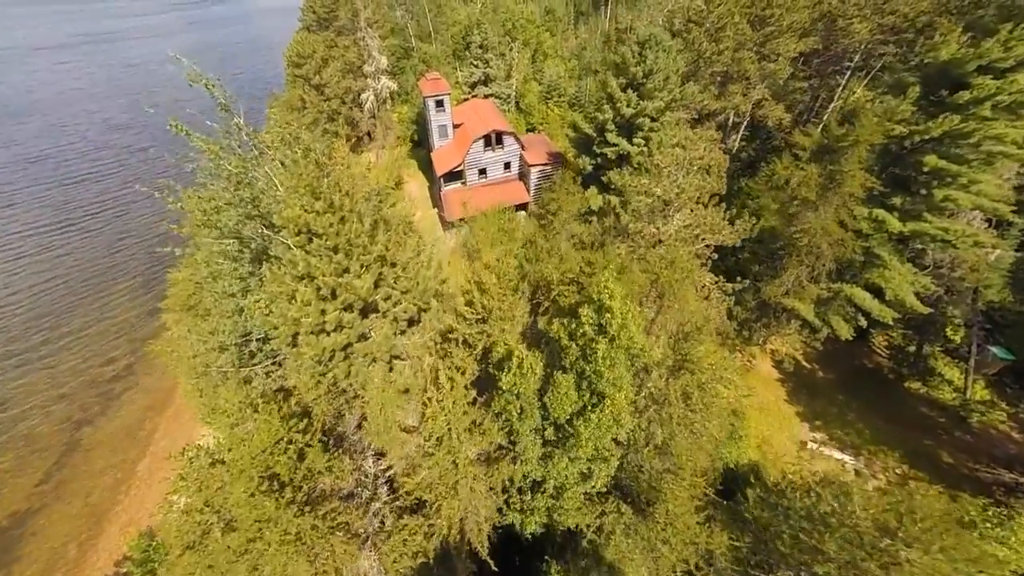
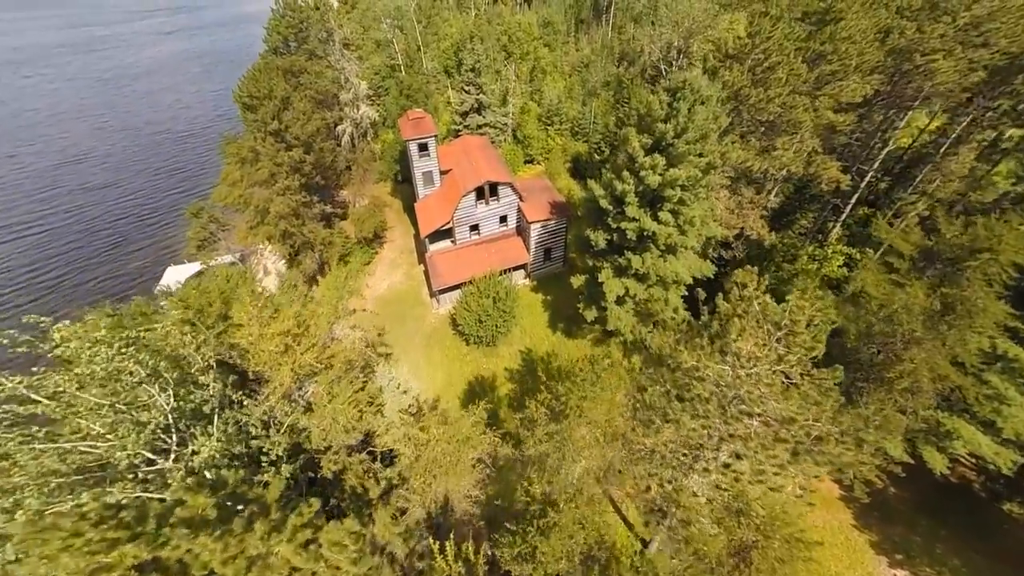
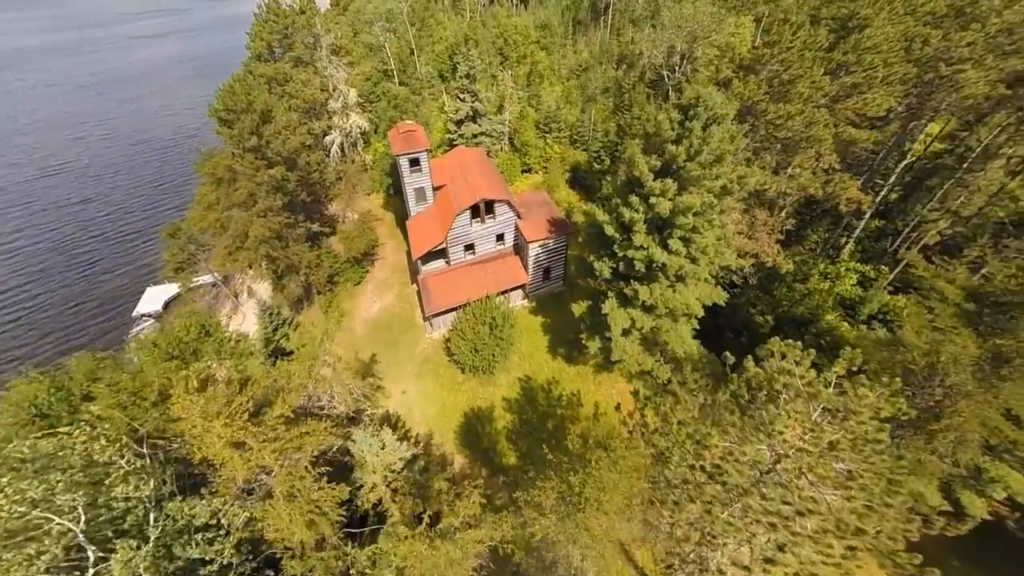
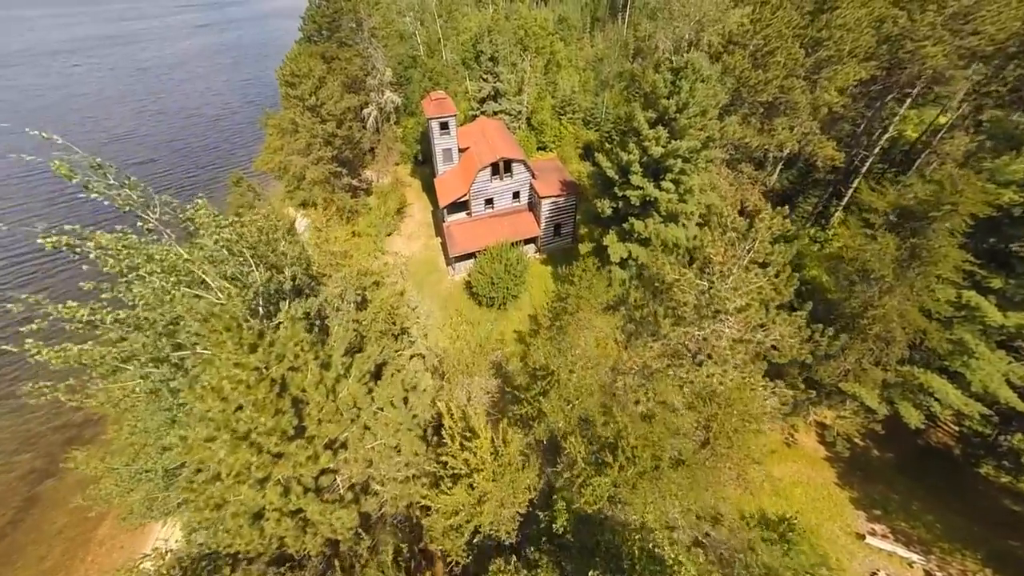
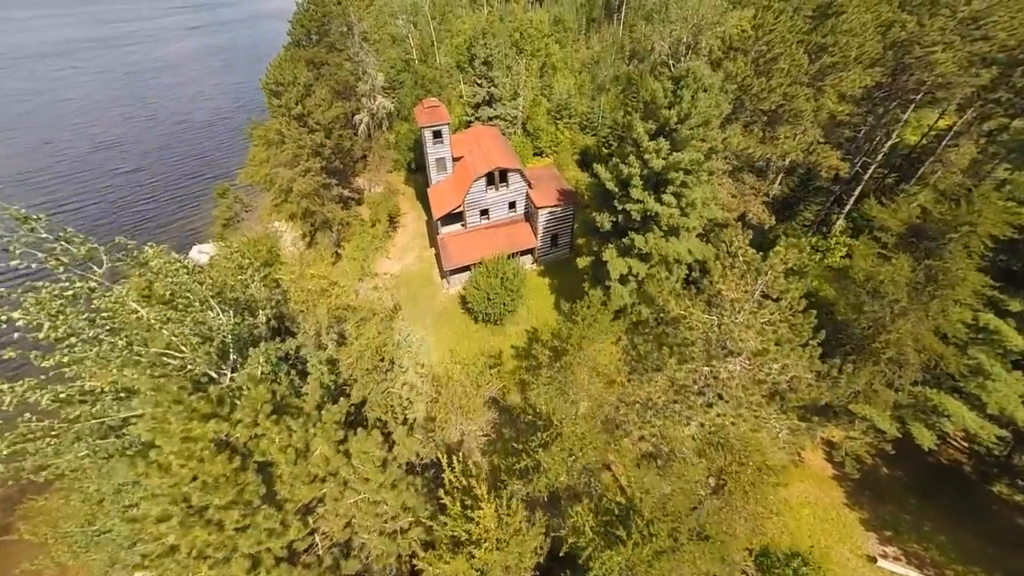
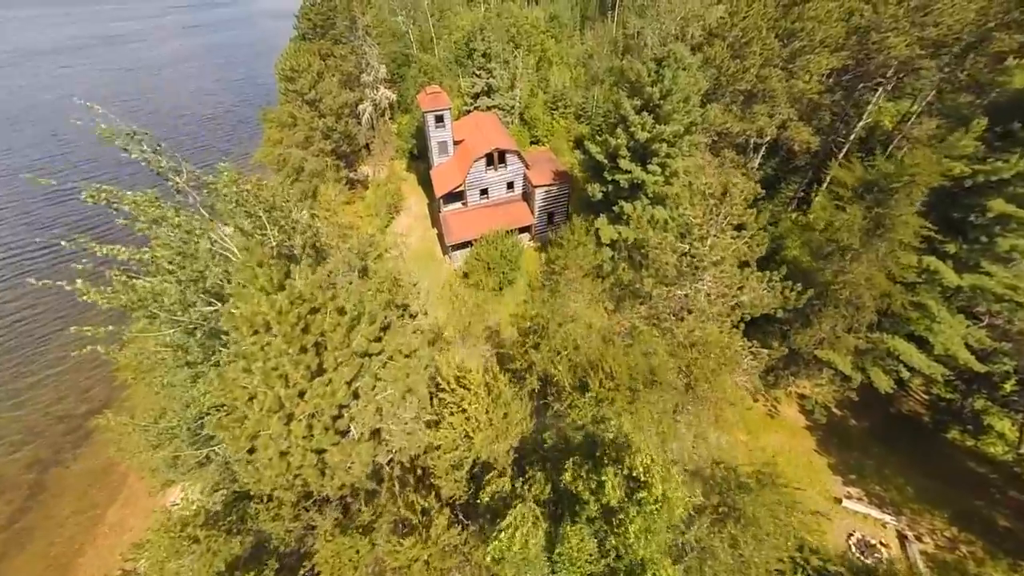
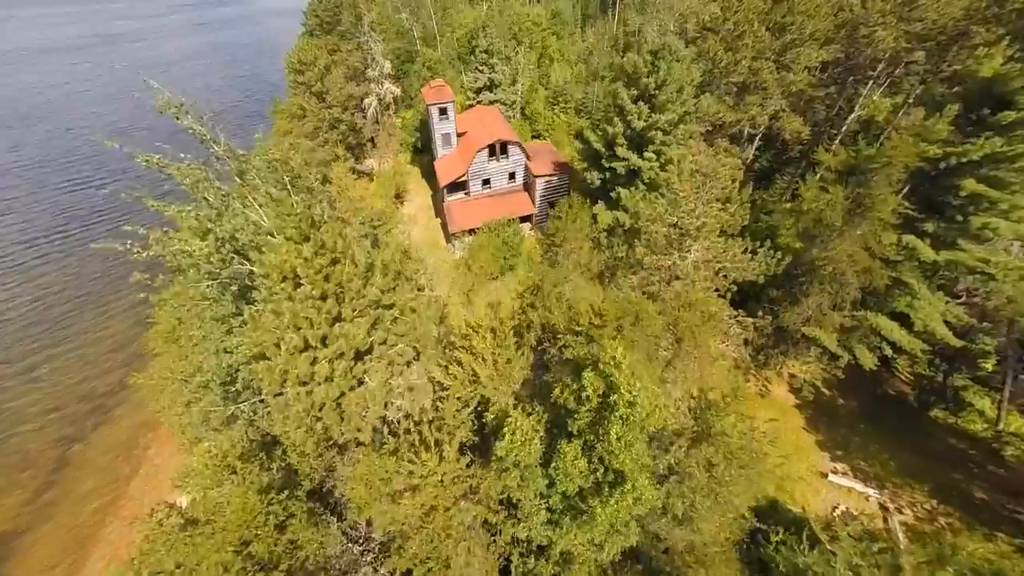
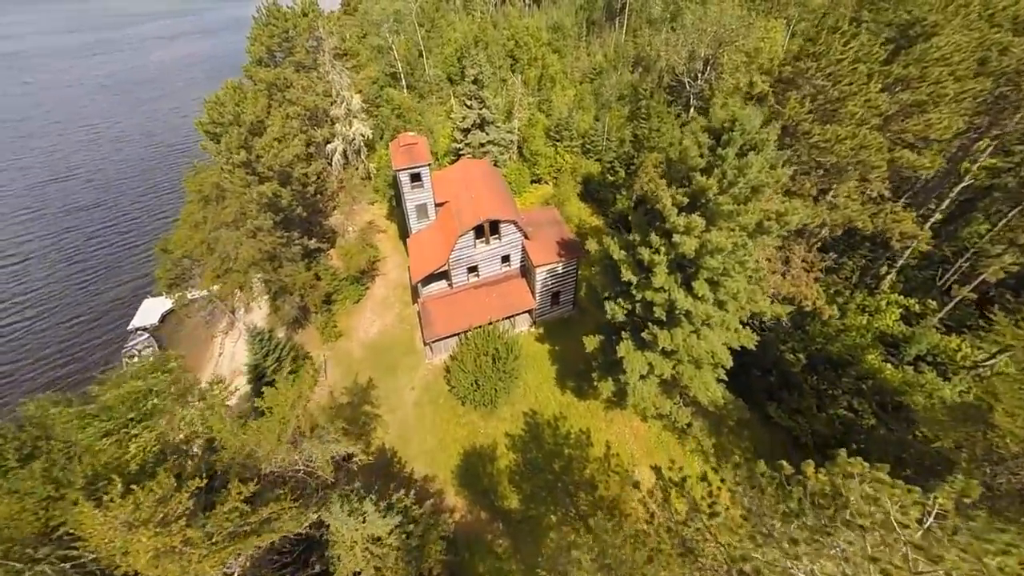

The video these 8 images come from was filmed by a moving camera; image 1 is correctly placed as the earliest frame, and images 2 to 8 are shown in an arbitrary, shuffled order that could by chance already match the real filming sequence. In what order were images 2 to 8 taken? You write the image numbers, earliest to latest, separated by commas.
7, 6, 4, 5, 2, 3, 8
